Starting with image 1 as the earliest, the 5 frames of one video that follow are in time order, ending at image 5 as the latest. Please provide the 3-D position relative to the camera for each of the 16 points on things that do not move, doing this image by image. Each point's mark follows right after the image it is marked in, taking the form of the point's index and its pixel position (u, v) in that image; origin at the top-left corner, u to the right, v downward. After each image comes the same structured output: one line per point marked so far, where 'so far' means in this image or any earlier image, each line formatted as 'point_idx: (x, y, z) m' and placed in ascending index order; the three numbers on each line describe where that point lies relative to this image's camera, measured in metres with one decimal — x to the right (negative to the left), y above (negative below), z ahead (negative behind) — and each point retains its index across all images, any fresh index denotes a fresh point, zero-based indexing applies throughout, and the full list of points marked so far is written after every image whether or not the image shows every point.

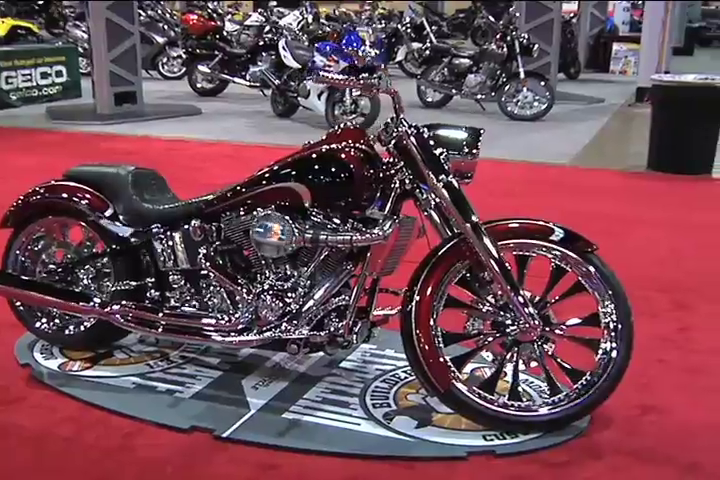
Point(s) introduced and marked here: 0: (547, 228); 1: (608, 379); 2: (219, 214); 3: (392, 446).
0: (+0.4, 0.0, +2.7) m
1: (+0.5, -0.3, +2.7) m
2: (-0.3, +0.1, +2.9) m
3: (+0.1, -0.4, +2.7) m
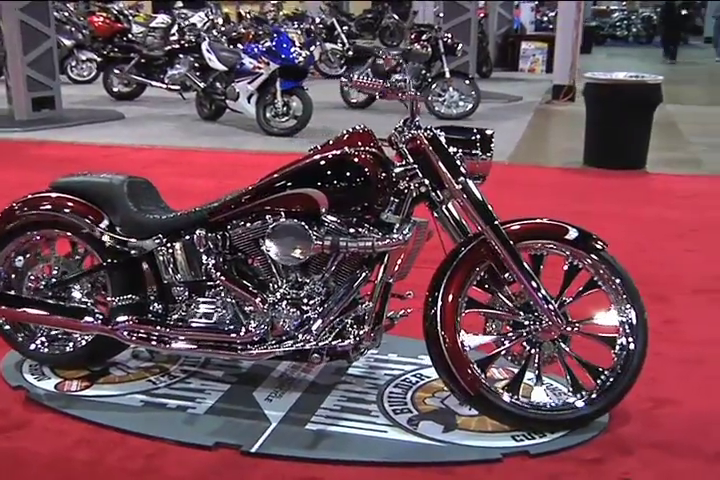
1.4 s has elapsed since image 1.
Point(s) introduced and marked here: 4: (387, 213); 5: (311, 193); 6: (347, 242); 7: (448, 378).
0: (+0.4, 0.0, +2.8) m
1: (+0.6, -0.3, +2.7) m
2: (-0.3, 0.0, +2.8) m
3: (+0.1, -0.4, +2.6) m
4: (+0.1, +0.1, +2.8) m
5: (-0.1, +0.1, +2.7) m
6: (0.0, 0.0, +2.7) m
7: (+0.2, -0.3, +2.7) m
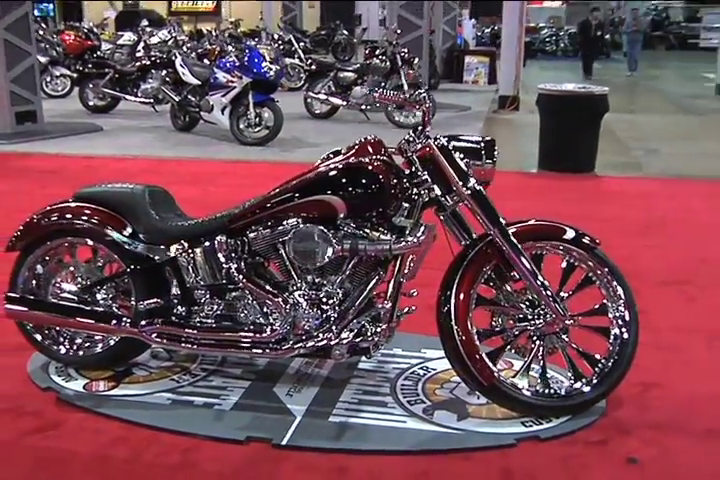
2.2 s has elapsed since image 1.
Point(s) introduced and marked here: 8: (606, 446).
0: (+0.5, 0.0, +3.0) m
1: (+0.6, -0.3, +3.0) m
2: (-0.3, 0.0, +3.0) m
3: (+0.2, -0.4, +2.8) m
4: (+0.1, +0.1, +3.0) m
5: (-0.1, +0.1, +2.9) m
6: (0.0, 0.0, +2.9) m
7: (+0.2, -0.3, +2.9) m
8: (+0.5, -0.5, +2.8) m
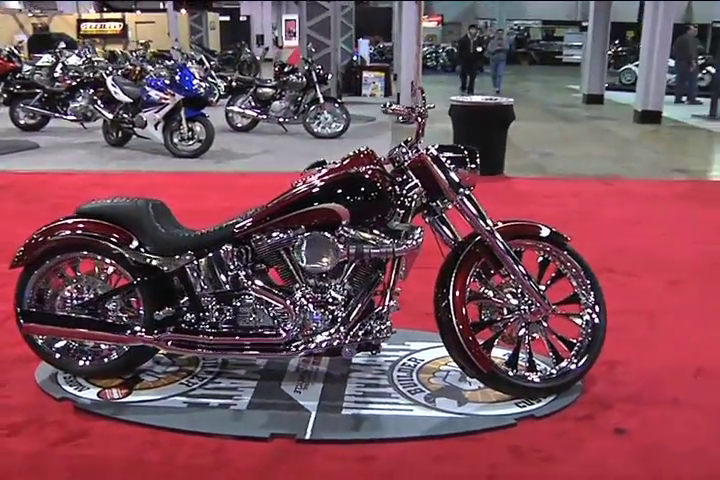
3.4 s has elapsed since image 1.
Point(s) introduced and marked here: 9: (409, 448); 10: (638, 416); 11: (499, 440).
0: (+0.4, 0.0, +3.3) m
1: (+0.6, -0.3, +3.3) m
2: (-0.3, 0.0, +3.2) m
3: (+0.2, -0.4, +3.1) m
4: (+0.1, 0.0, +3.2) m
5: (-0.1, +0.1, +3.2) m
6: (0.0, 0.0, +3.1) m
7: (+0.3, -0.3, +3.2) m
8: (+0.6, -0.4, +3.2) m
9: (+0.1, -0.5, +3.0) m
10: (+0.7, -0.4, +3.2) m
11: (+0.3, -0.5, +3.1) m
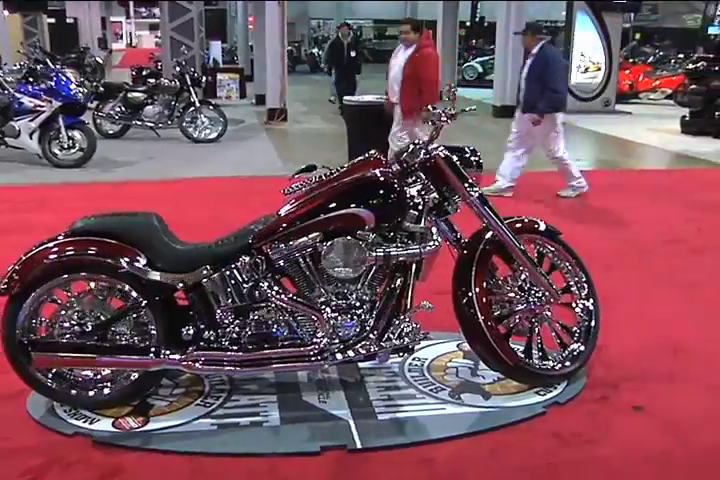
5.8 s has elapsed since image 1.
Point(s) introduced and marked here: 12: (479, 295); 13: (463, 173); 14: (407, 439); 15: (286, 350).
0: (+0.4, +0.1, +3.4) m
1: (+0.6, -0.2, +3.4) m
2: (-0.2, 0.0, +3.1) m
3: (+0.3, -0.4, +3.1) m
4: (+0.1, 0.0, +3.2) m
5: (0.0, +0.1, +3.1) m
6: (+0.1, 0.0, +3.1) m
7: (+0.3, -0.3, +3.2) m
8: (+0.6, -0.4, +3.3) m
9: (+0.2, -0.5, +3.0) m
10: (+0.7, -0.4, +3.3) m
11: (+0.4, -0.5, +3.1) m
12: (+0.3, -0.1, +3.2) m
13: (+0.3, +0.2, +3.2) m
14: (+0.1, -0.5, +3.0) m
15: (-0.2, -0.3, +3.1) m
